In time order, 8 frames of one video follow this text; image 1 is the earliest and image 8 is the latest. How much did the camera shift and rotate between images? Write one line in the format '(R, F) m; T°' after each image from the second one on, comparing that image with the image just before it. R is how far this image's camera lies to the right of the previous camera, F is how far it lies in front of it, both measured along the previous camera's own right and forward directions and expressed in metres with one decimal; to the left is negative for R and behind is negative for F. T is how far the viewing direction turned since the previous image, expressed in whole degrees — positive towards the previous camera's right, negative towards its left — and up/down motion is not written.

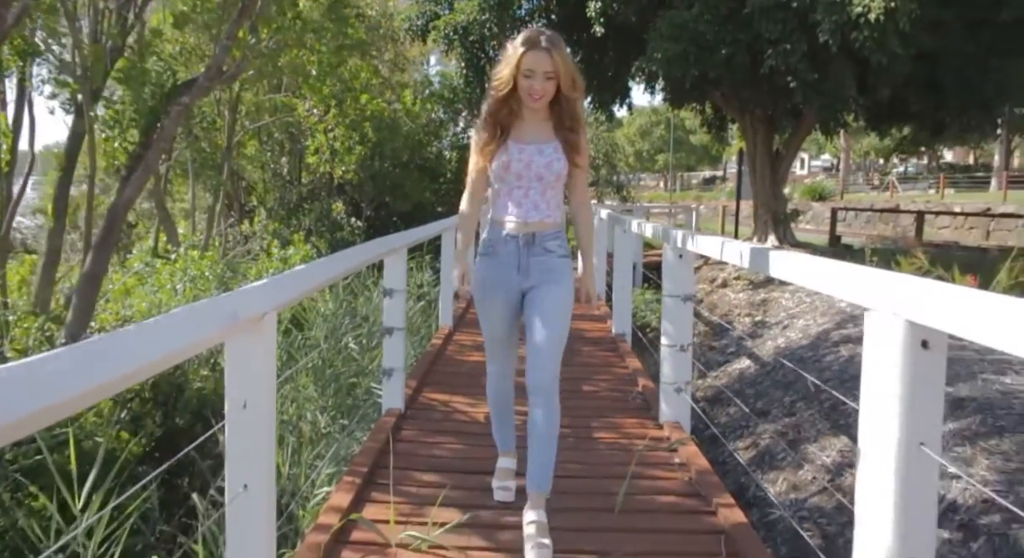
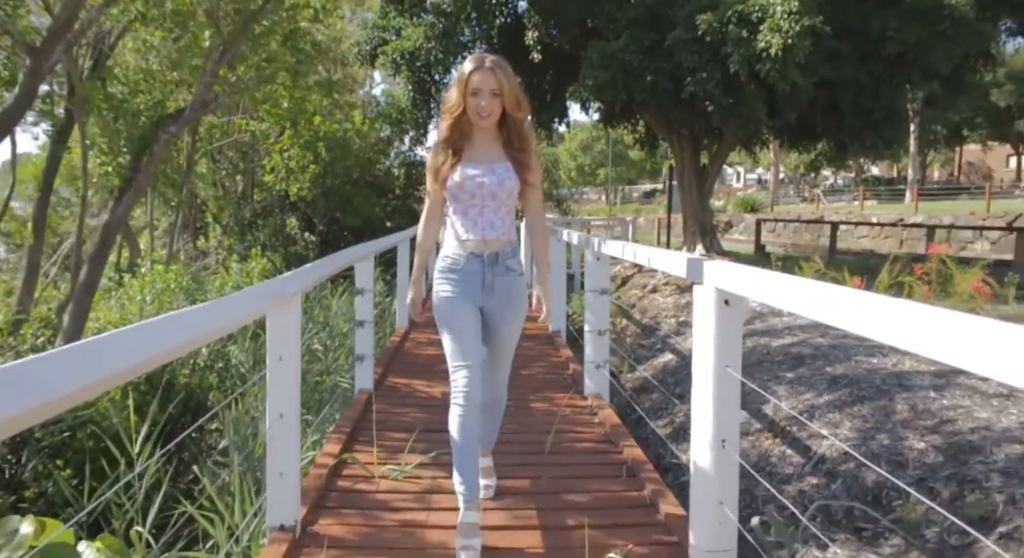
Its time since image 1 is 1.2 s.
(0.0, -0.7) m; +4°
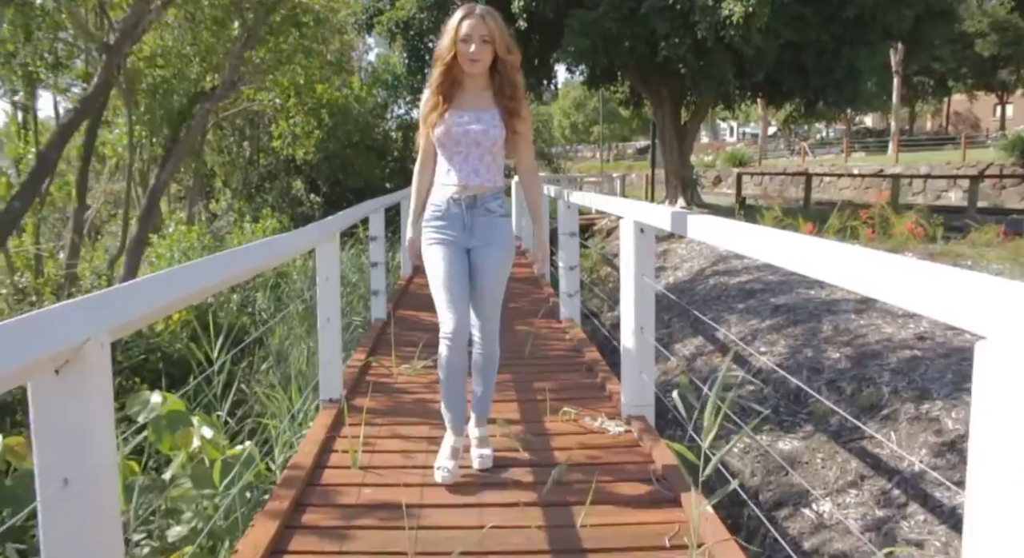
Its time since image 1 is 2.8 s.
(+0.1, -0.9) m; 0°
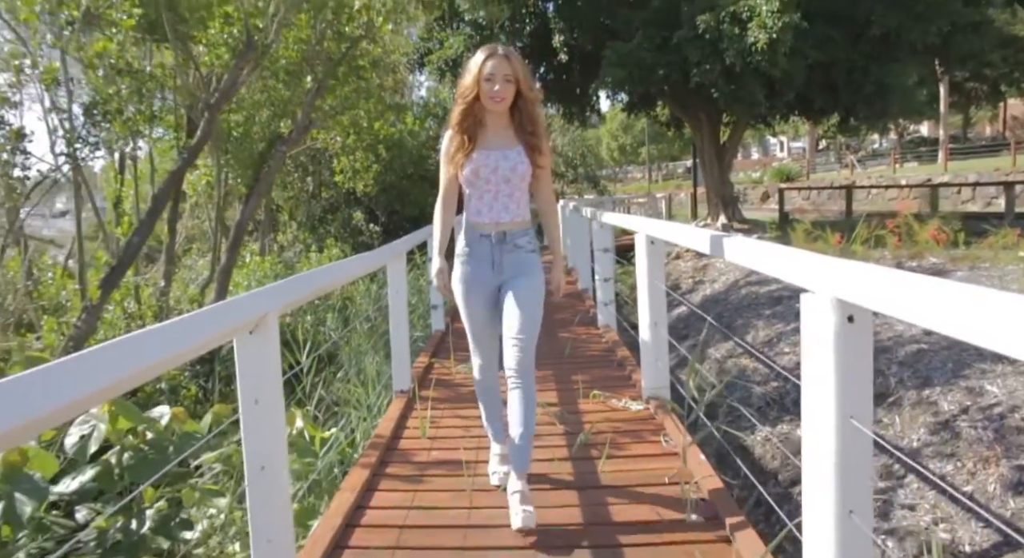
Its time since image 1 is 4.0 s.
(+0.1, -0.7) m; -4°
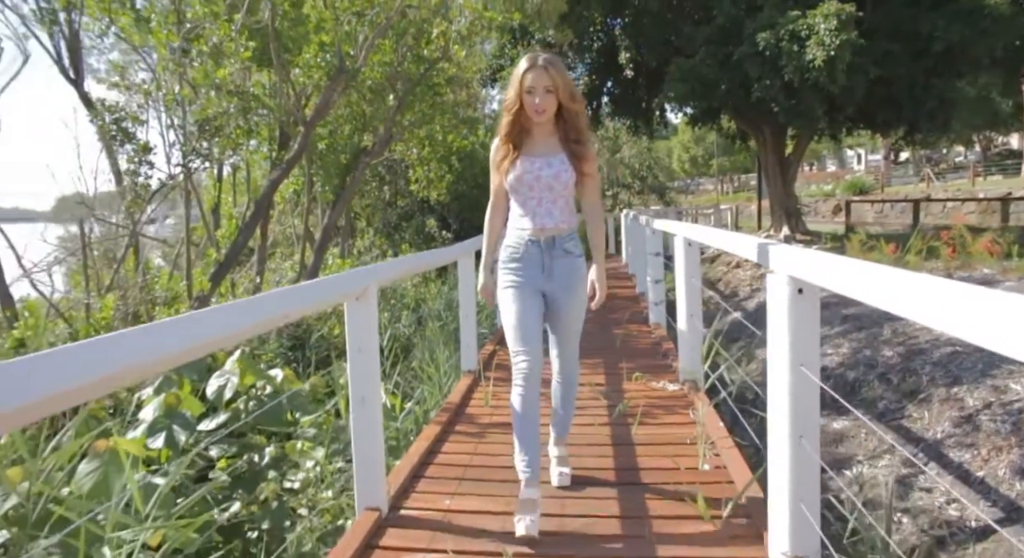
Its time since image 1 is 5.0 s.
(+0.1, -0.6) m; -5°
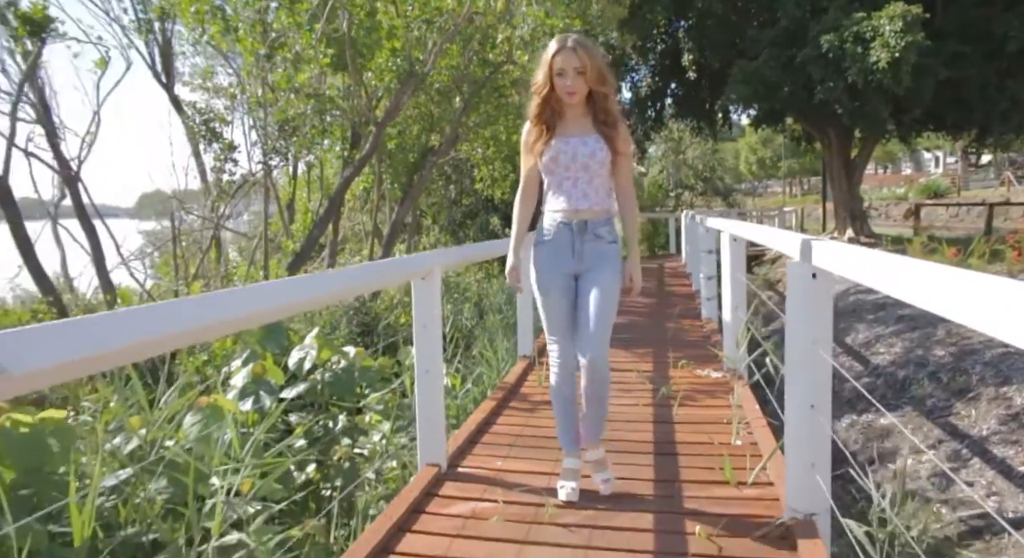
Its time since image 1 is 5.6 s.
(+0.1, -0.3) m; -5°
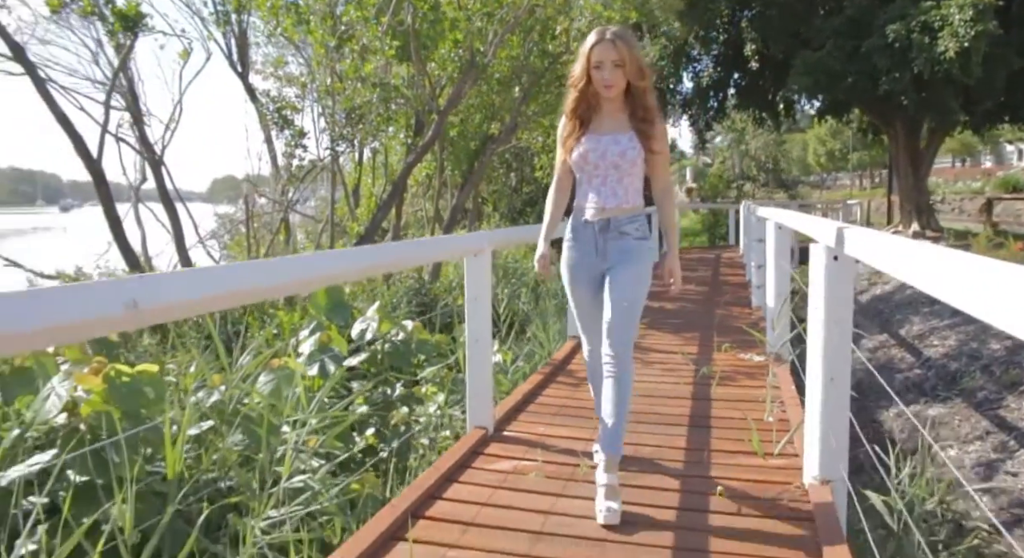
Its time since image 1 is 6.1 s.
(+0.1, -0.2) m; -5°
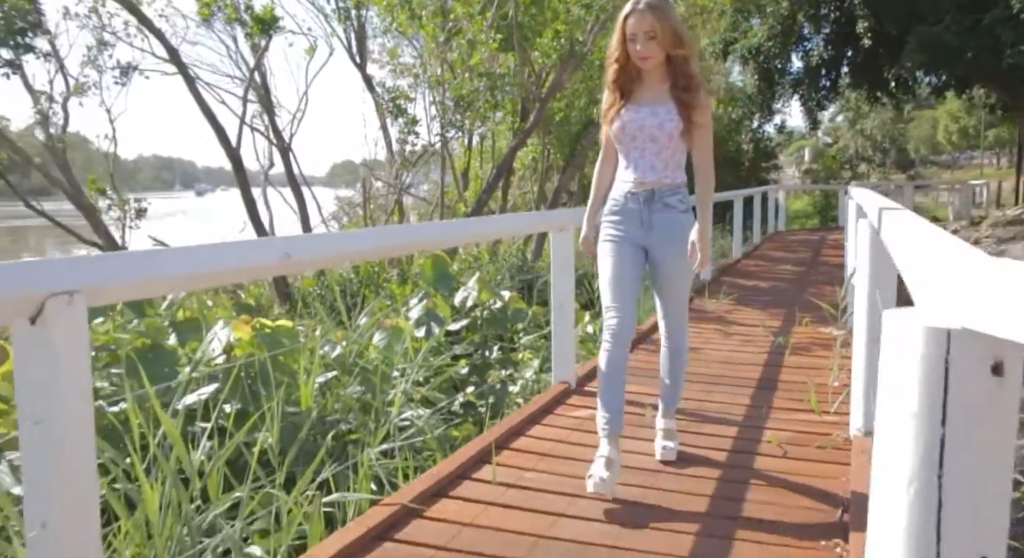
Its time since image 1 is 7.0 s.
(+0.1, -0.4) m; -9°
